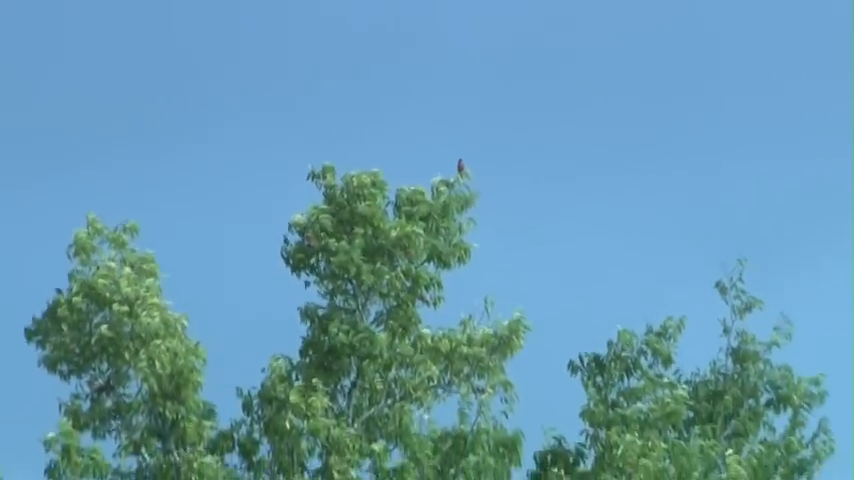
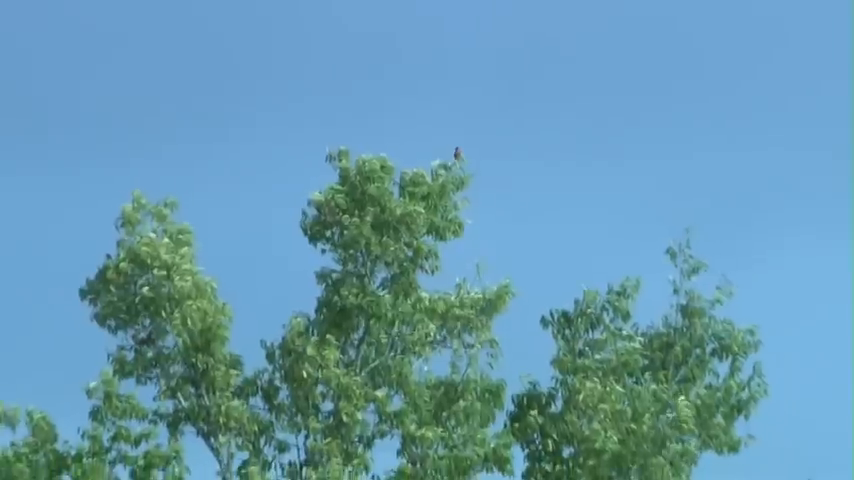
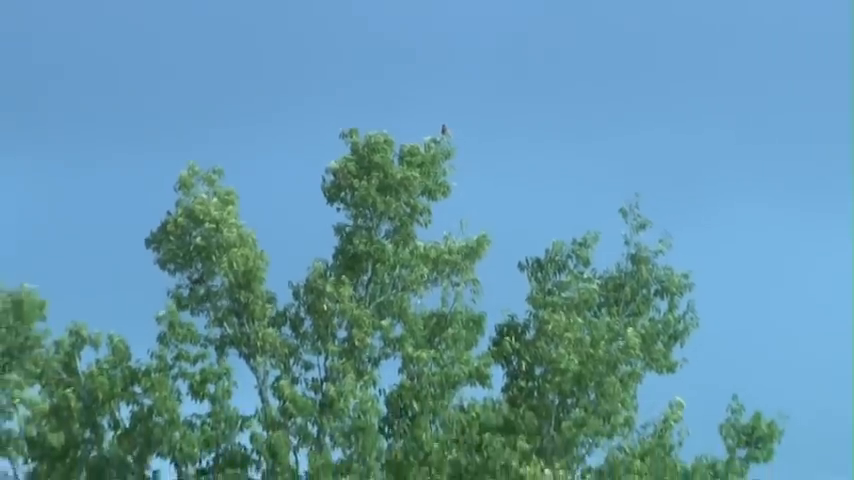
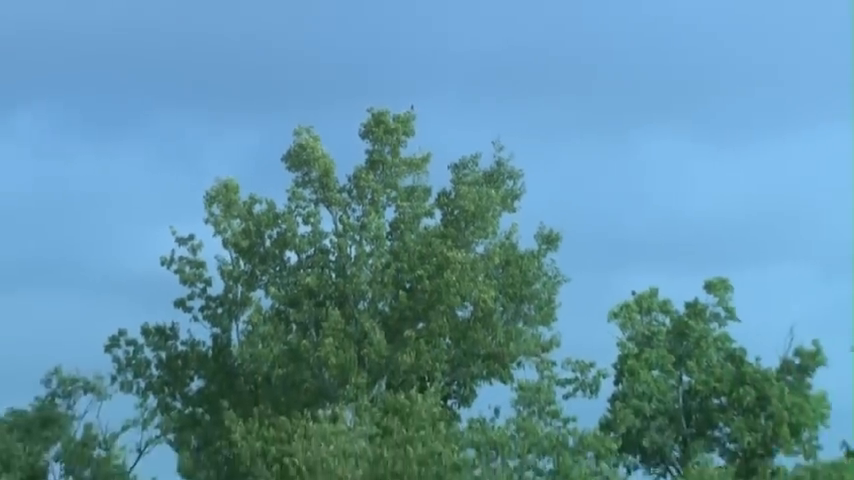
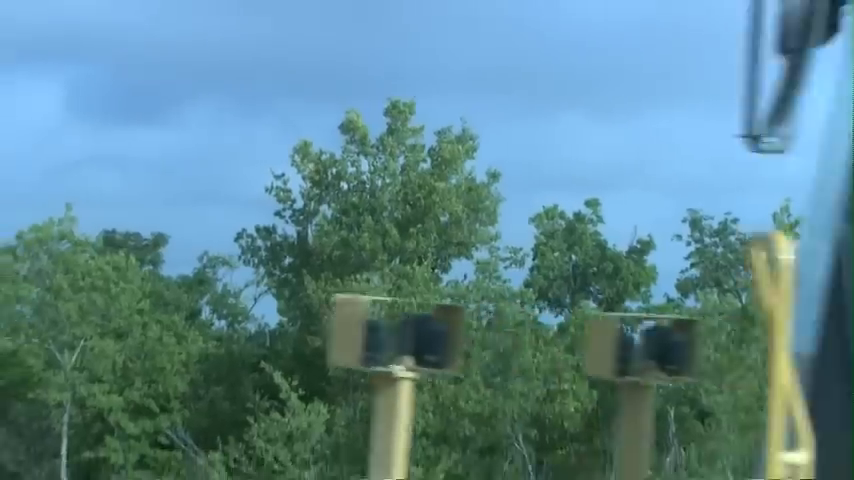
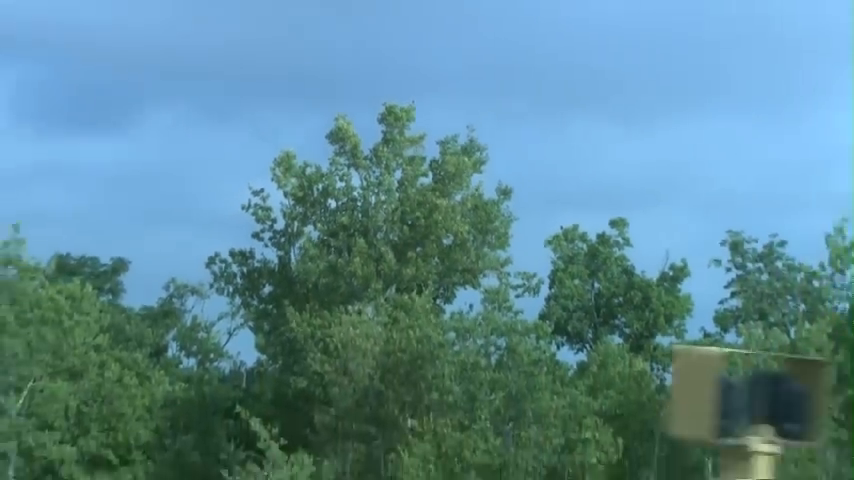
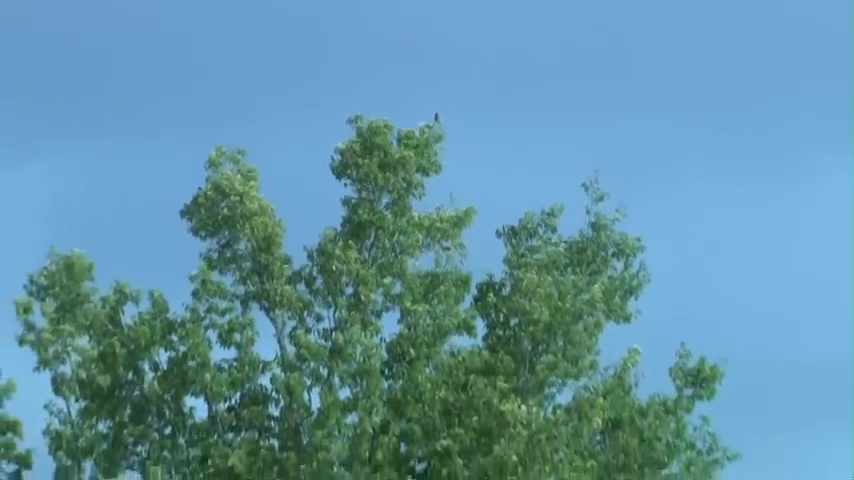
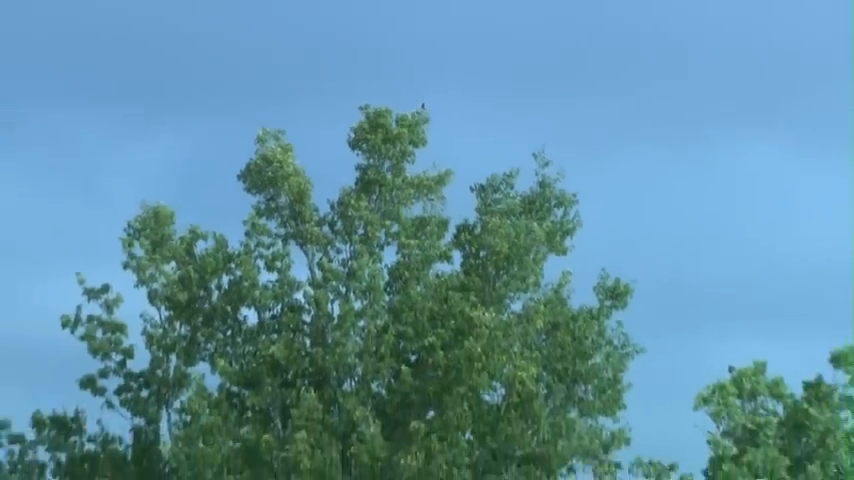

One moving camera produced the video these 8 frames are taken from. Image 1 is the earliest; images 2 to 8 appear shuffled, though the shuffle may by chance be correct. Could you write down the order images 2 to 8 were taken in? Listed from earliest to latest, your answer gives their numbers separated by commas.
2, 3, 7, 8, 4, 6, 5
